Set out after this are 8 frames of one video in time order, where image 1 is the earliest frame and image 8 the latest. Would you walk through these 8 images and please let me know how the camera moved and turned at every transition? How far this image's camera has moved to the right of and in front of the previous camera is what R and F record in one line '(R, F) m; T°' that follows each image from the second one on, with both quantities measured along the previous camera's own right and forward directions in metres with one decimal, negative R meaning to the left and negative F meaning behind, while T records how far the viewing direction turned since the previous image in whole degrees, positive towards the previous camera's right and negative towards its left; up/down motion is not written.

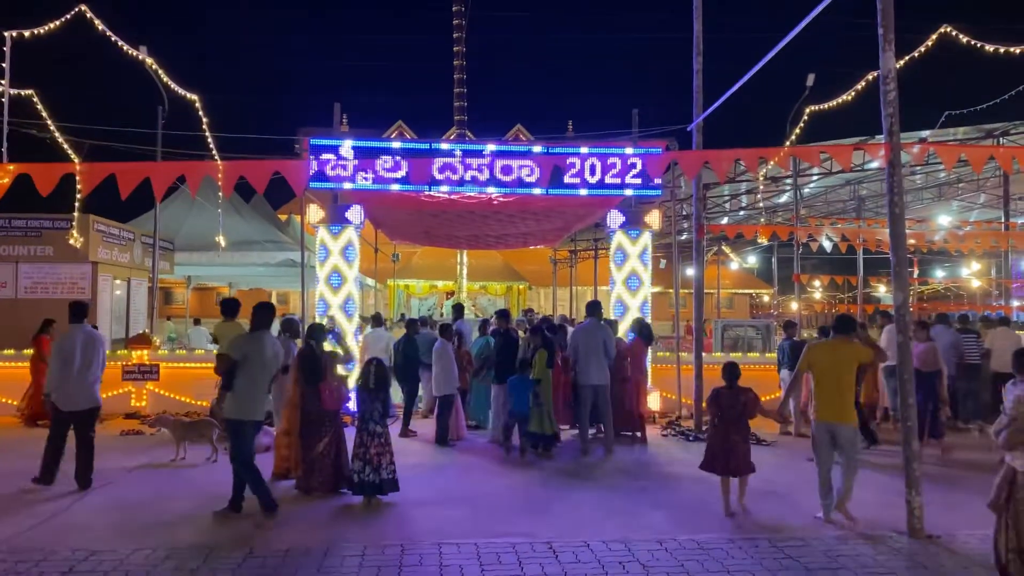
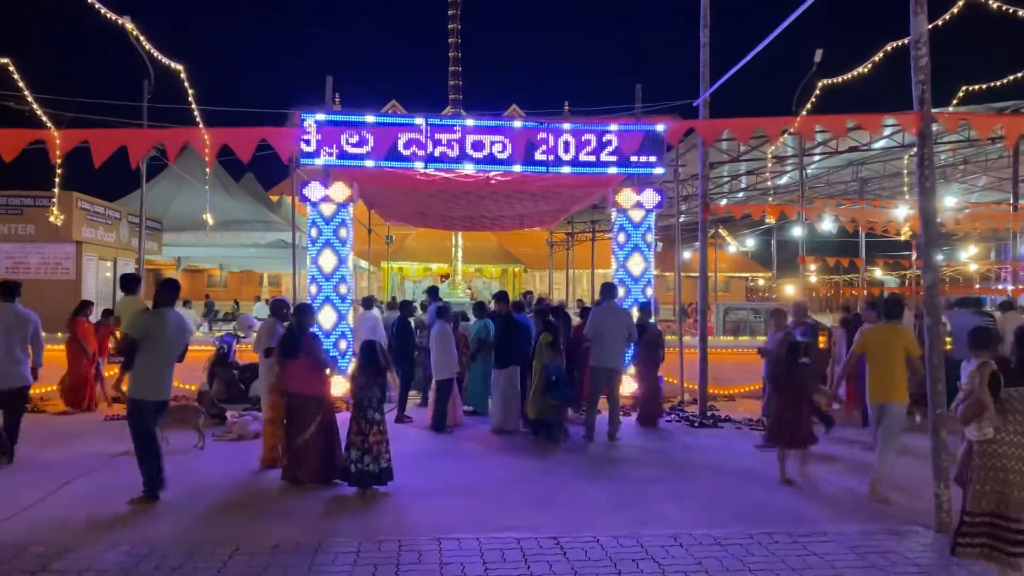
(-0.1, +0.3) m; 0°
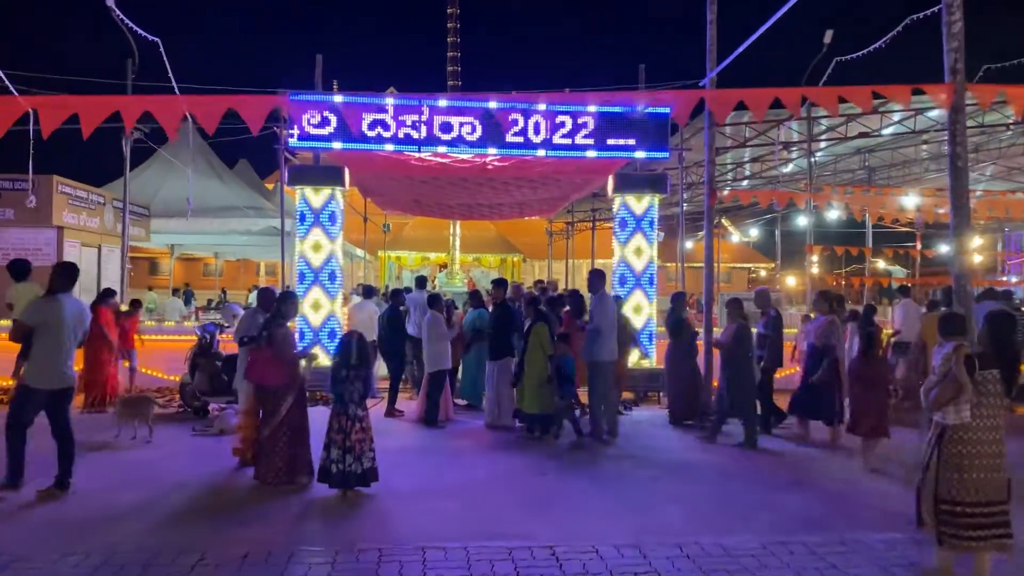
(0.0, +0.4) m; 0°
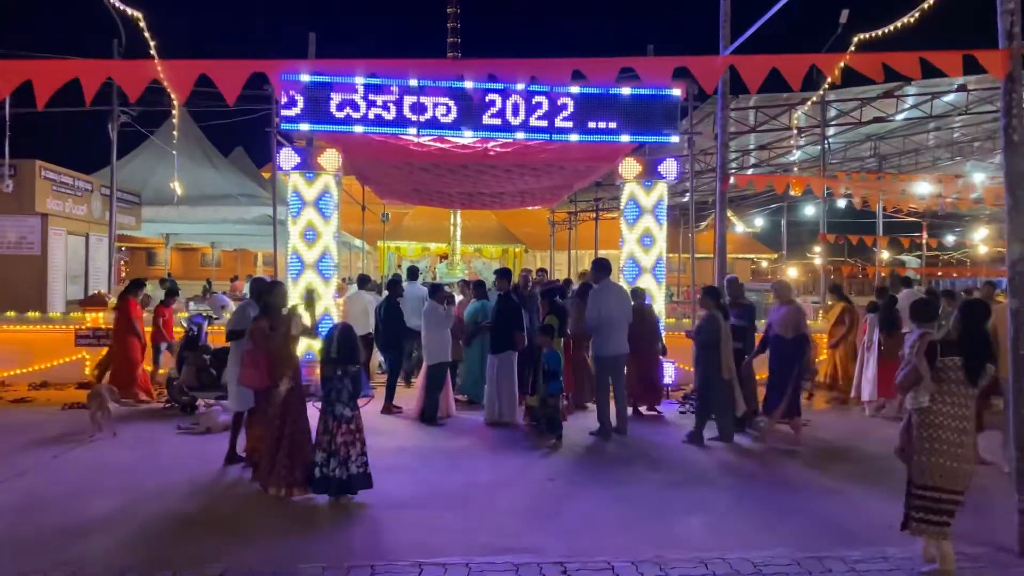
(0.0, +0.4) m; 0°
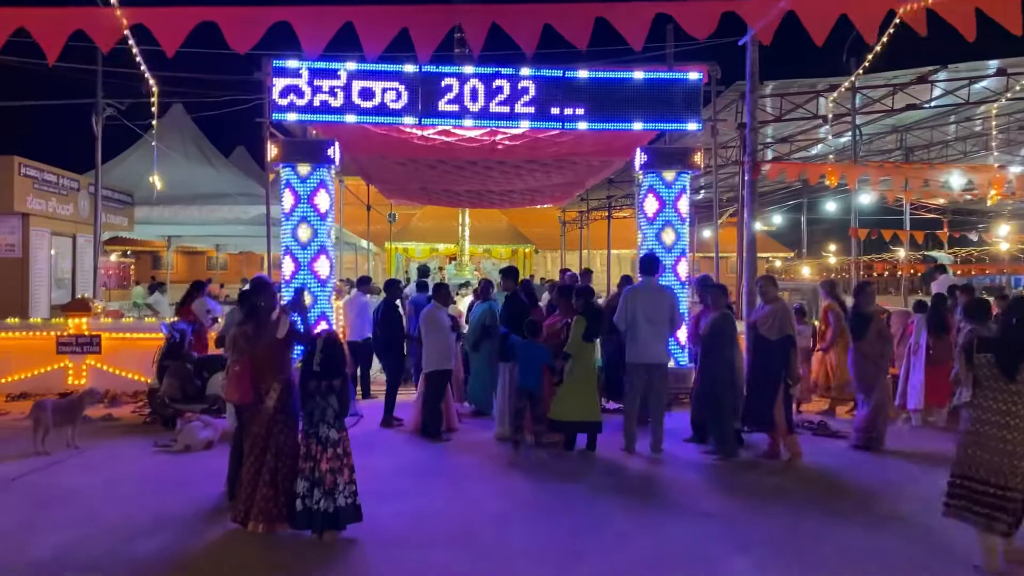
(0.0, +0.7) m; -1°
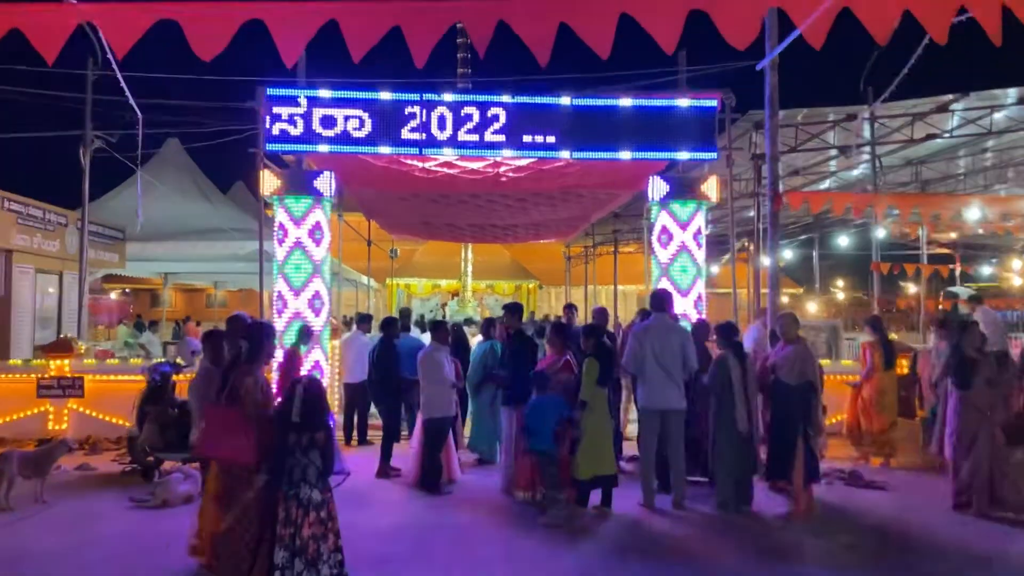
(0.0, +0.5) m; 0°
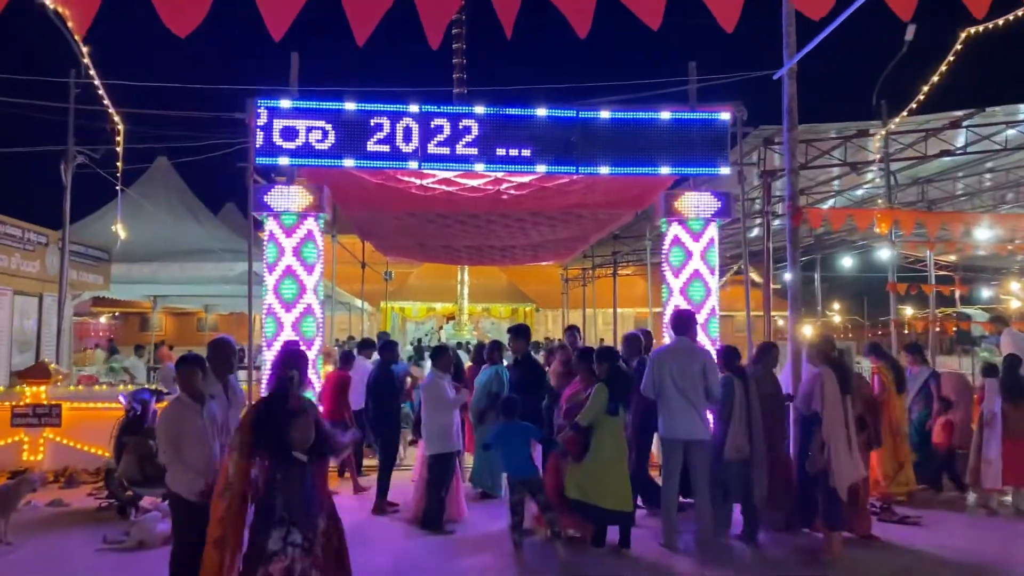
(-0.1, +0.4) m; 0°
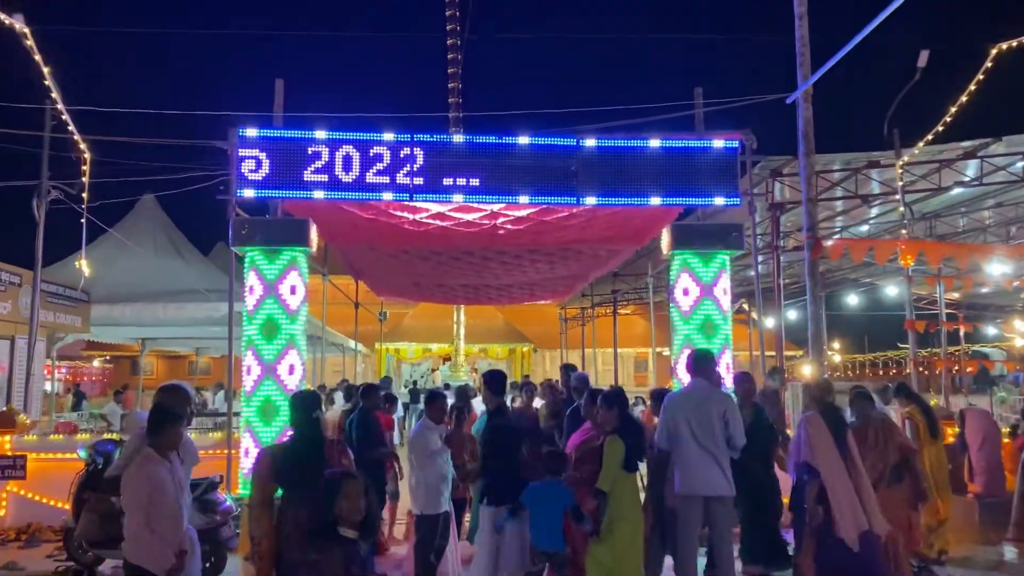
(0.0, +0.5) m; 0°
